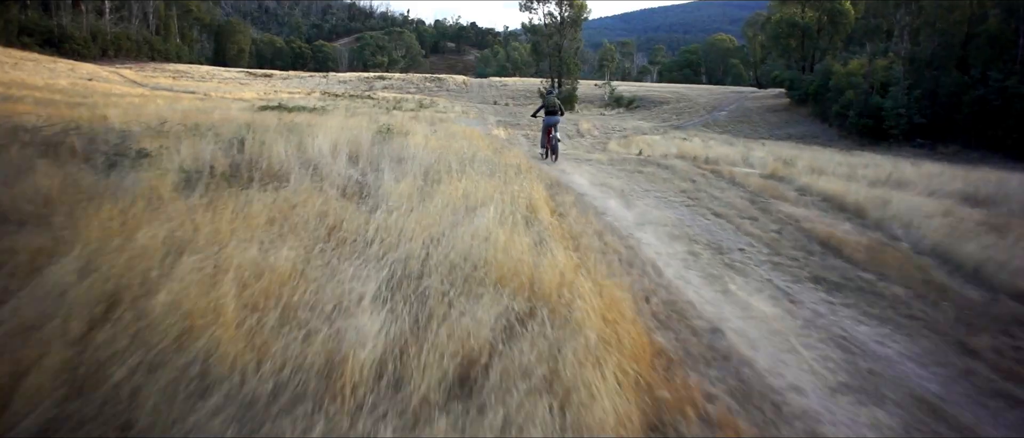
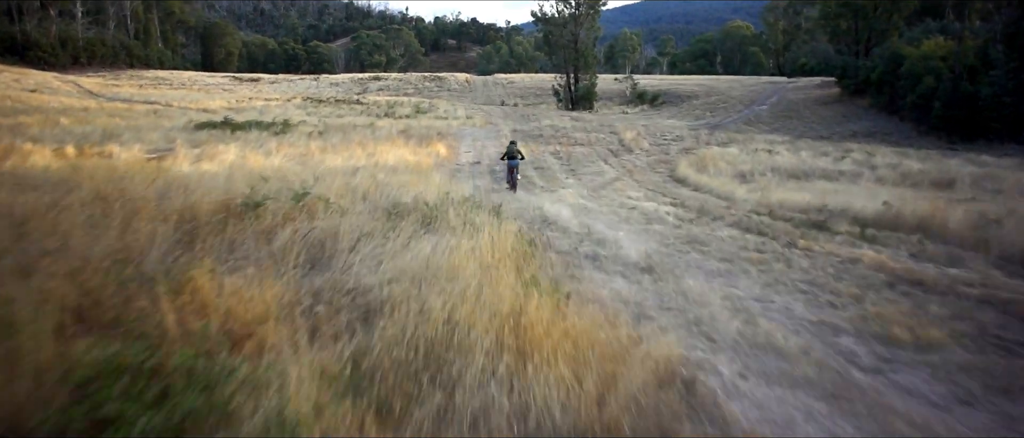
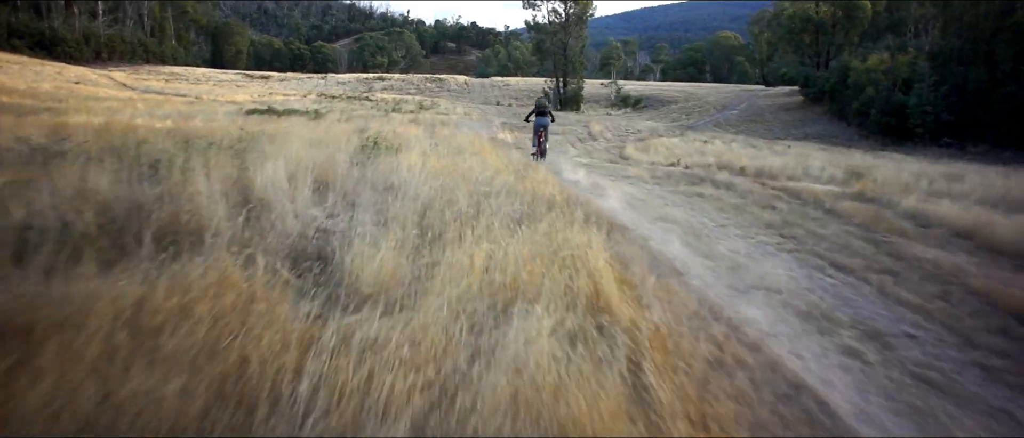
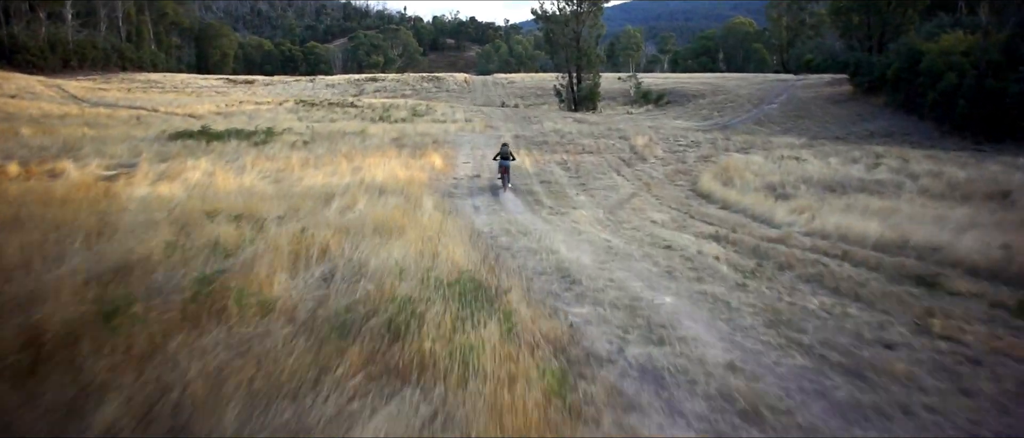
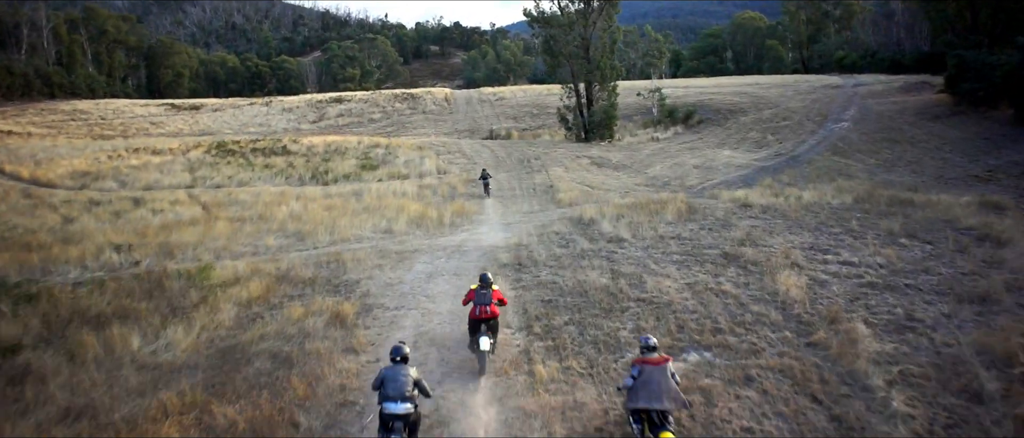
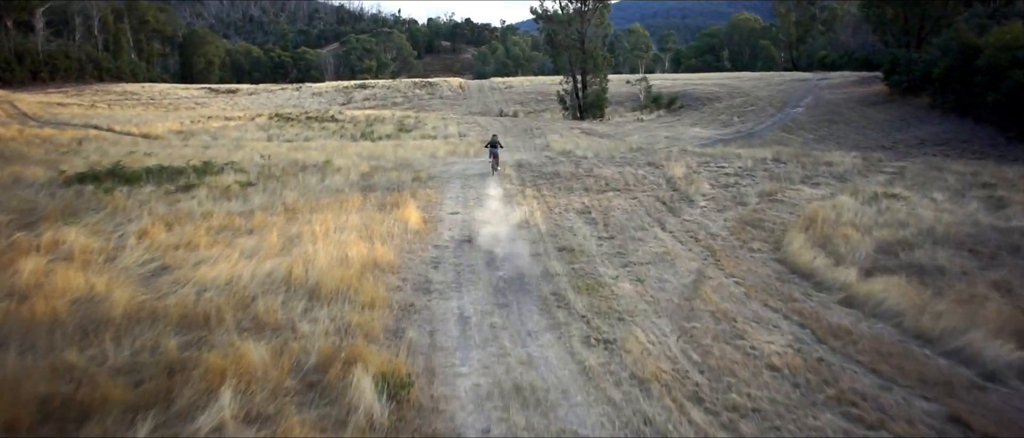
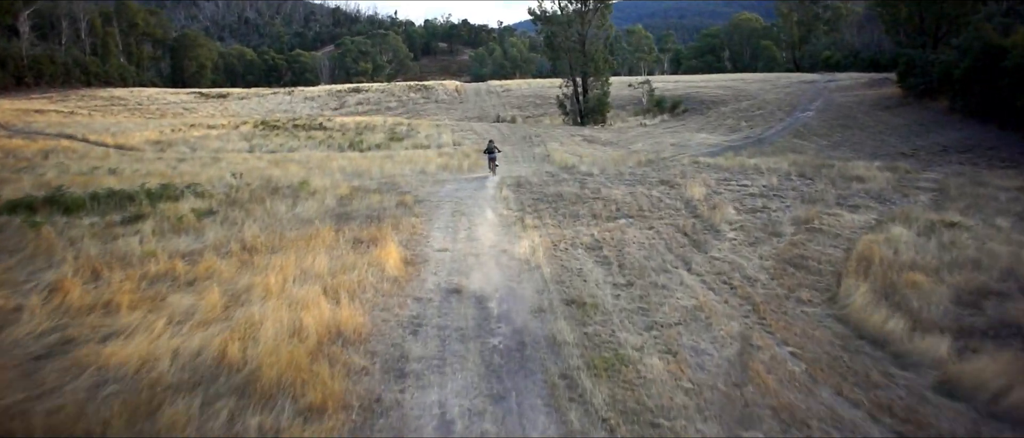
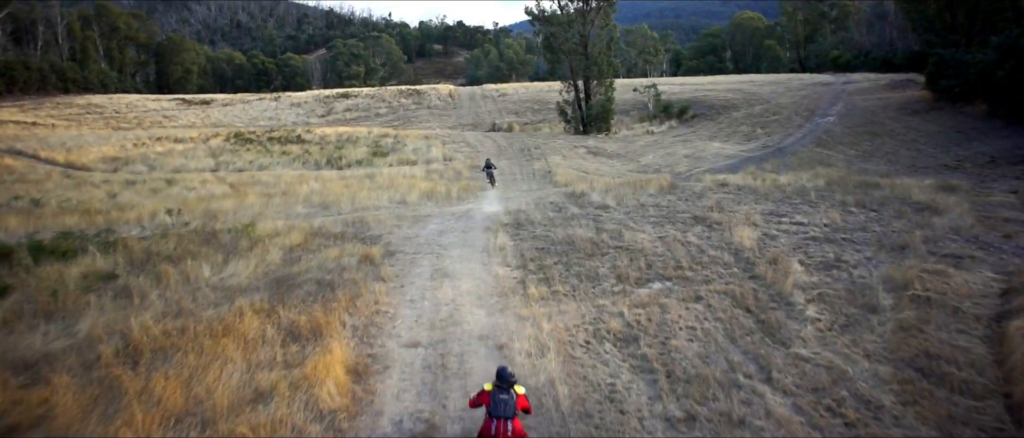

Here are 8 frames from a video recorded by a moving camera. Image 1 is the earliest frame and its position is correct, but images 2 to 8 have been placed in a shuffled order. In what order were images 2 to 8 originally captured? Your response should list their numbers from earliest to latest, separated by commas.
3, 2, 4, 6, 7, 8, 5
